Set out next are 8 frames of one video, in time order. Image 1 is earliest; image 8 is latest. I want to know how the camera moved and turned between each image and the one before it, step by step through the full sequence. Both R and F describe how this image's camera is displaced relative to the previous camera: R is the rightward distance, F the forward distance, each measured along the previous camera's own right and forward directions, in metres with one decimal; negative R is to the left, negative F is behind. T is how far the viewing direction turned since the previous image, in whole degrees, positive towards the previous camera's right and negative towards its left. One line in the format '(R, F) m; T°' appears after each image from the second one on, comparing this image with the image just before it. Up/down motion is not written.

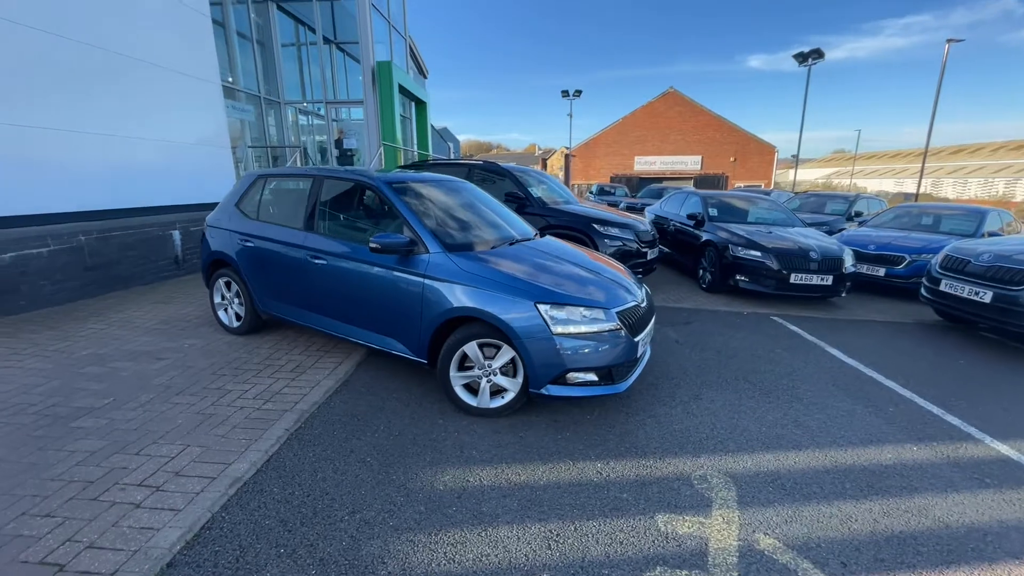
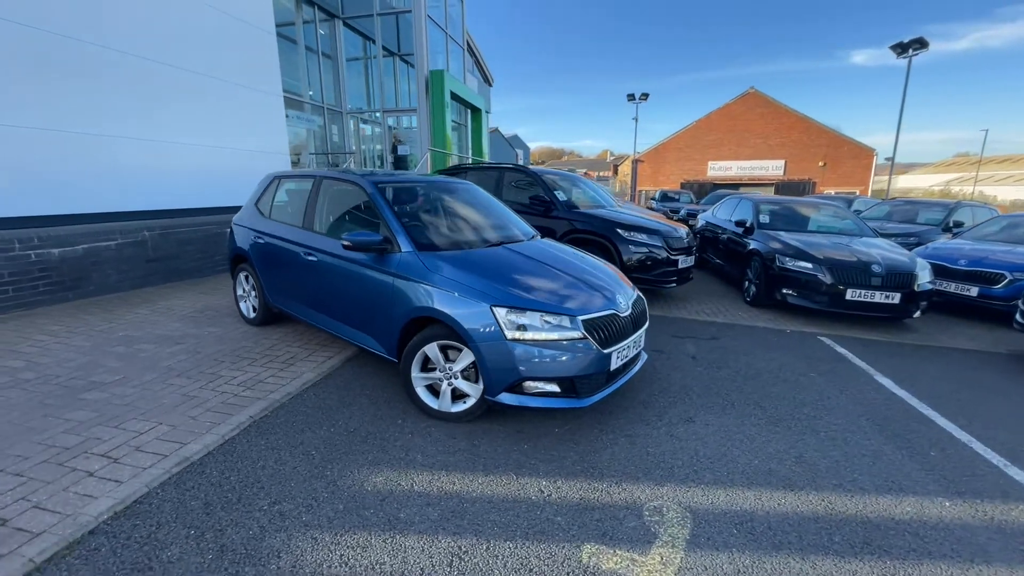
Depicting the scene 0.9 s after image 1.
(+0.7, +0.2) m; -9°
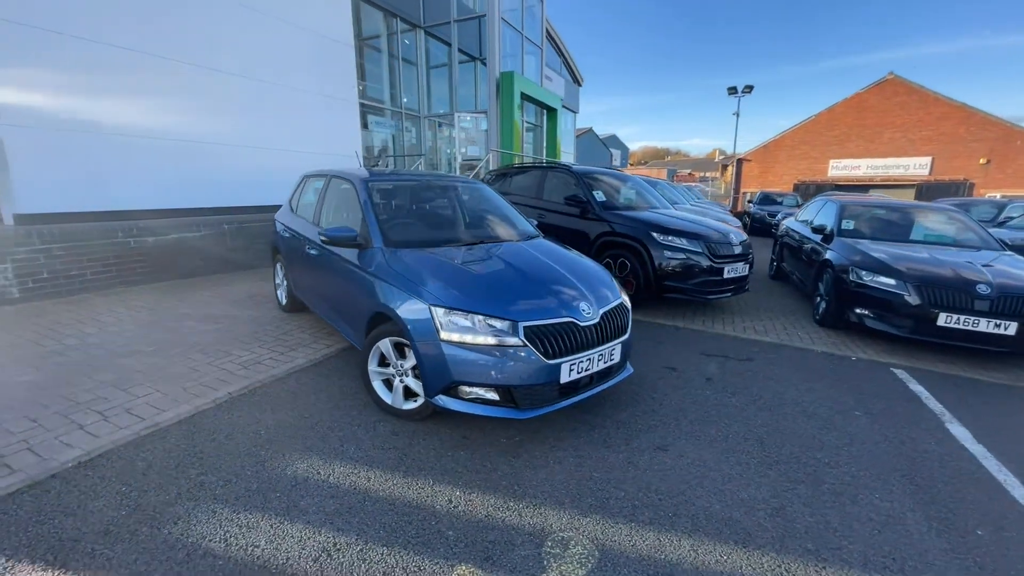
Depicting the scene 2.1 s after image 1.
(+0.9, +0.2) m; -12°
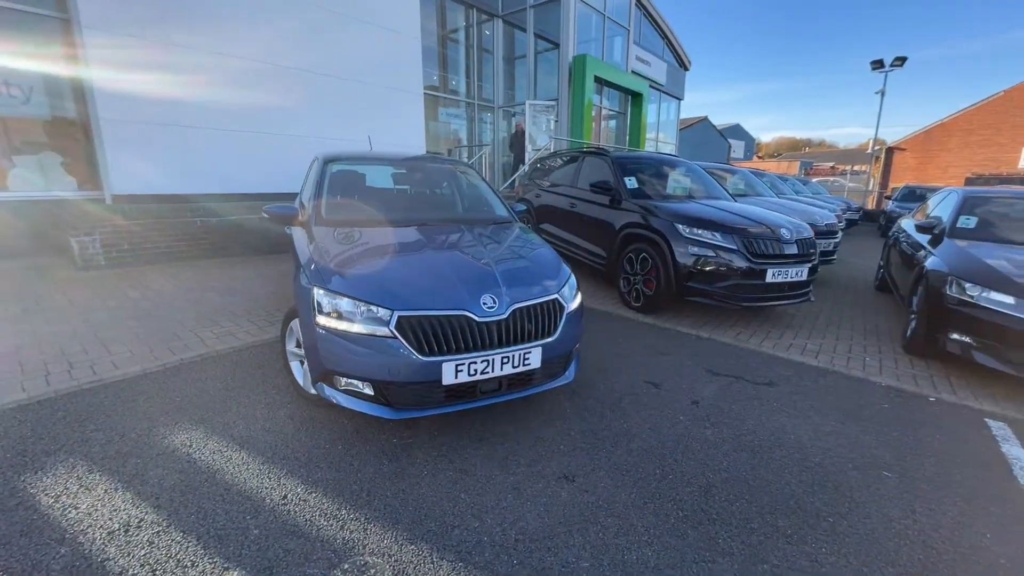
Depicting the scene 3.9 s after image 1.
(+1.2, +0.5) m; -14°
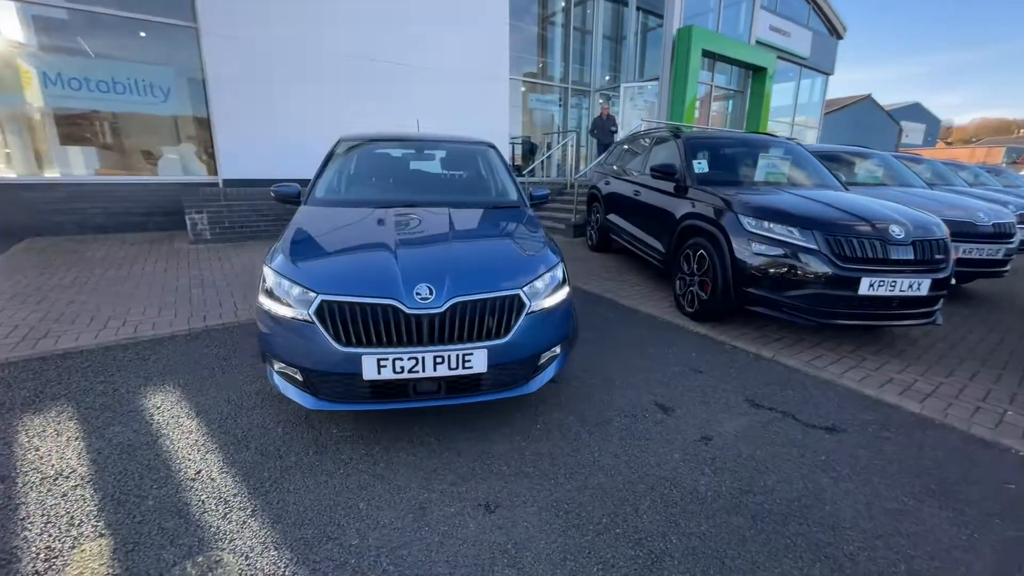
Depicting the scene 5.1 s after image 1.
(+0.8, +0.5) m; -15°
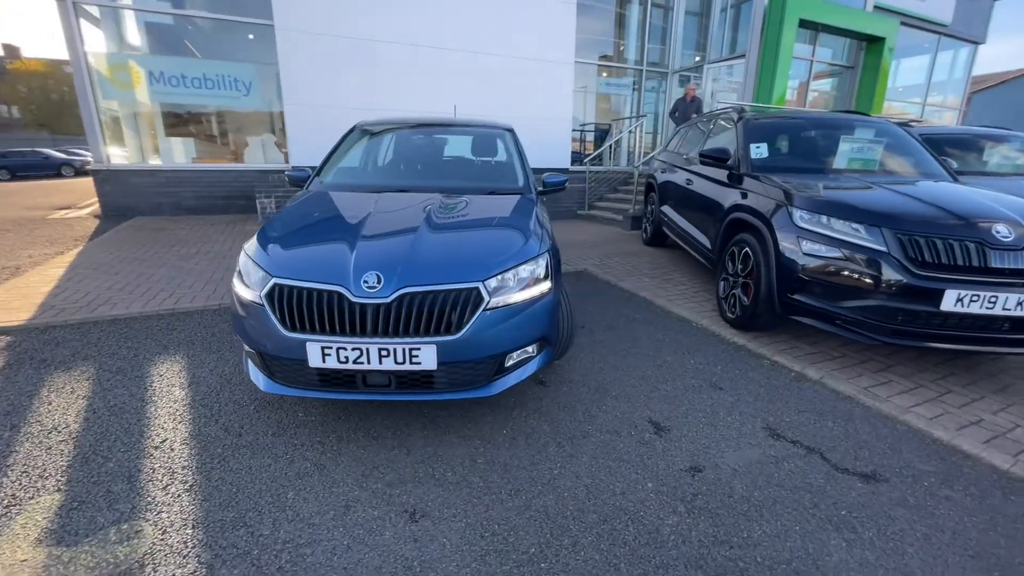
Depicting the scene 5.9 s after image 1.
(+0.6, +0.3) m; -11°
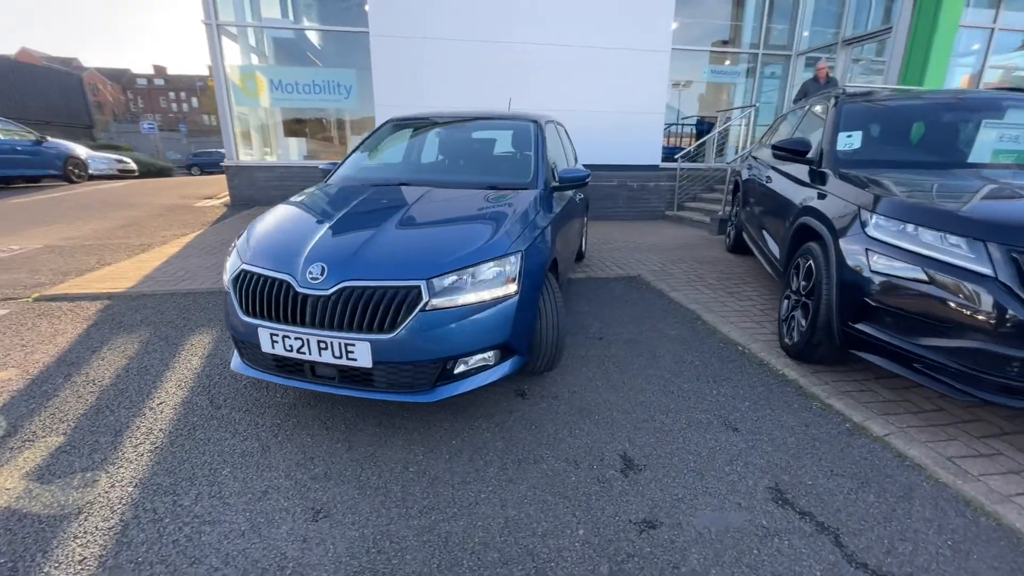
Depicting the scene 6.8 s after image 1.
(+0.7, +0.3) m; -14°
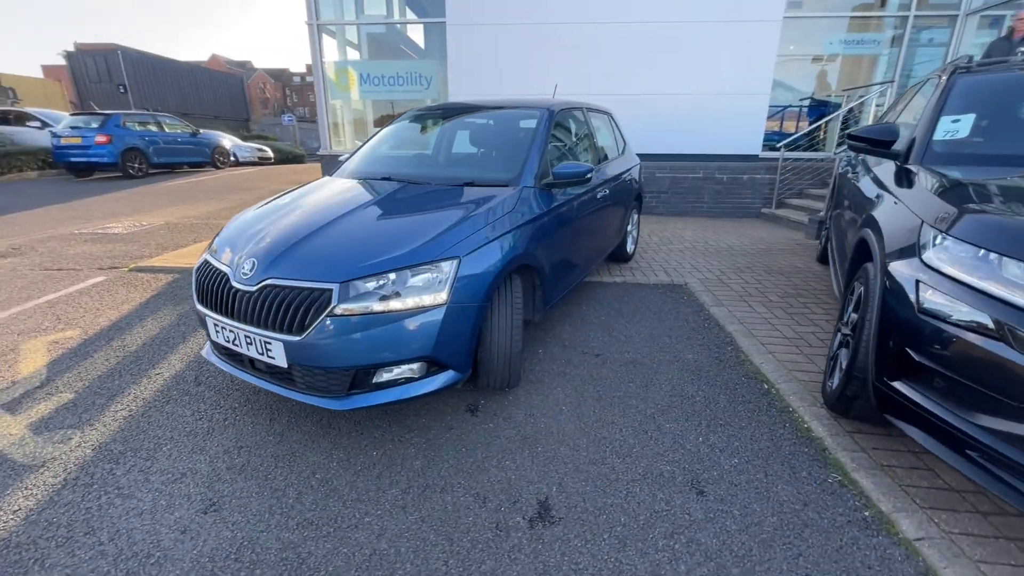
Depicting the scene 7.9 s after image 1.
(+0.8, +0.3) m; -14°
